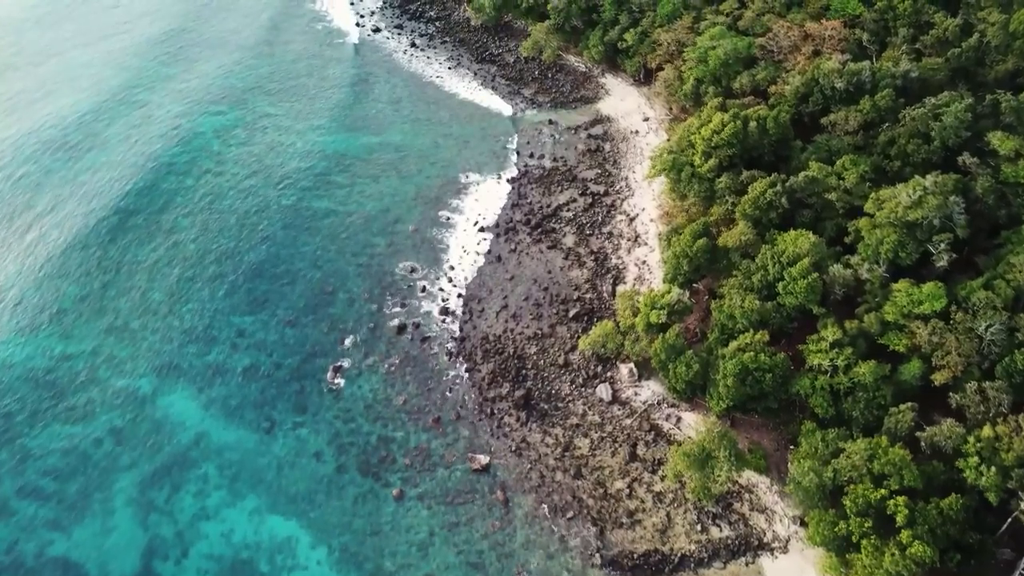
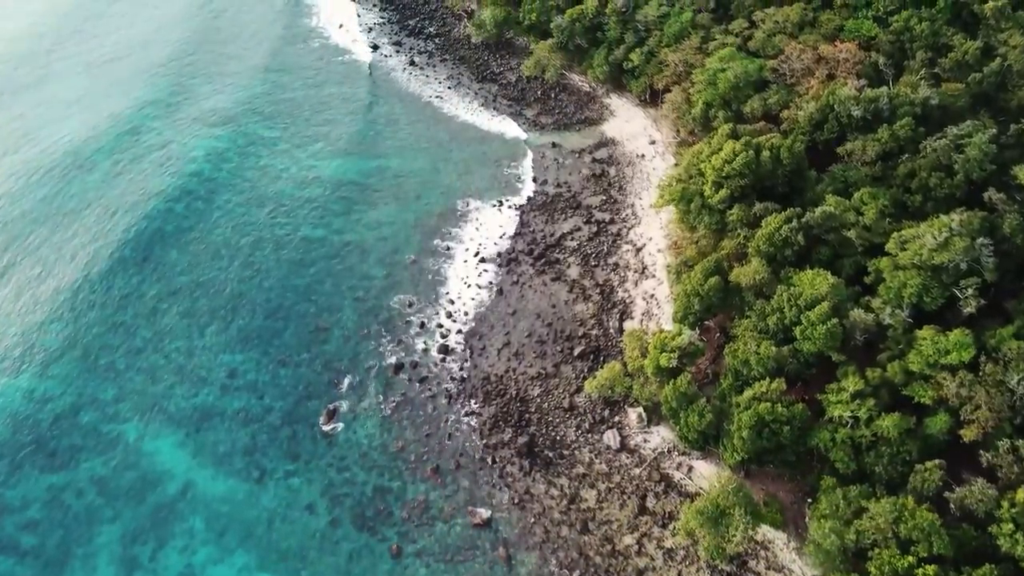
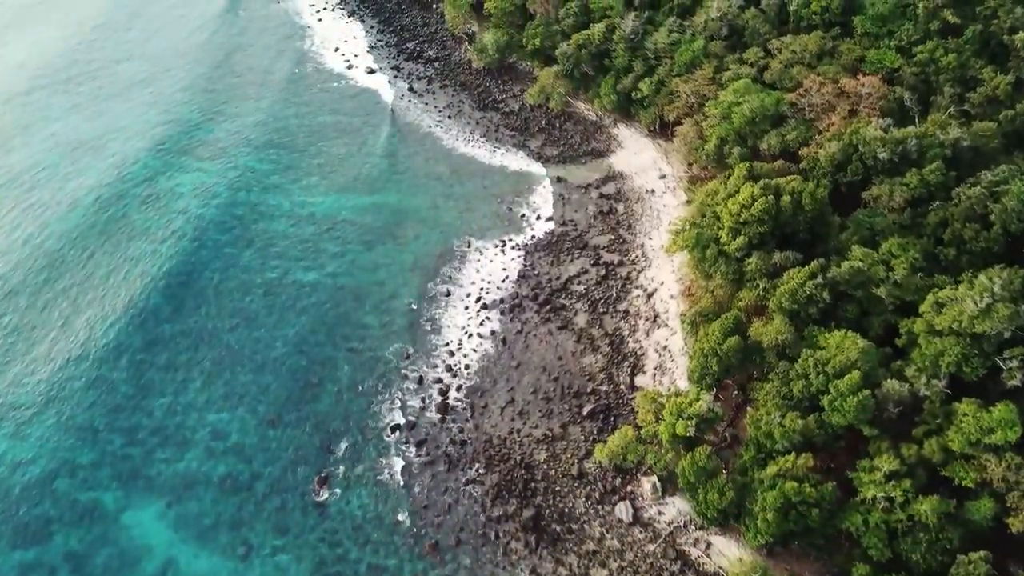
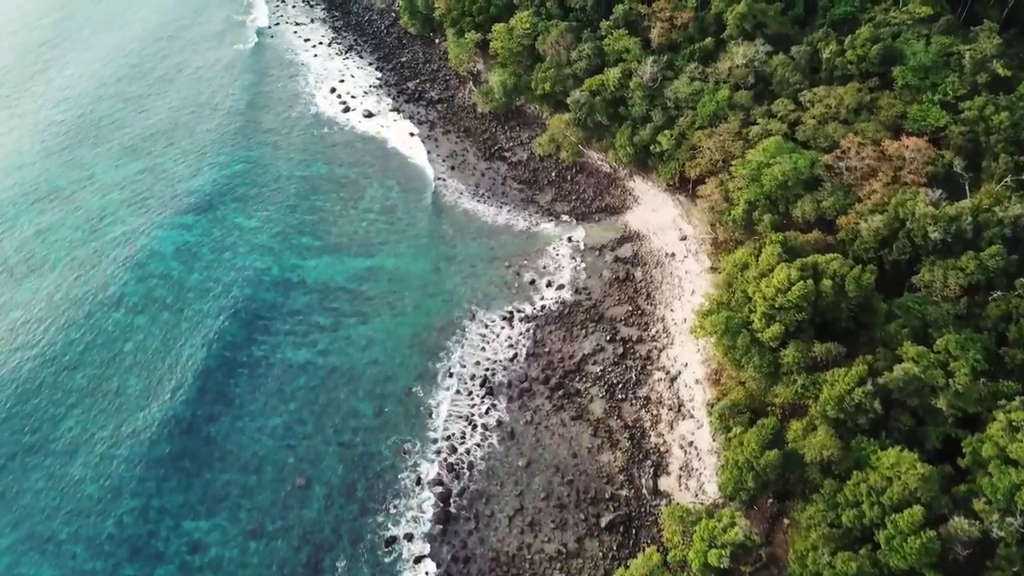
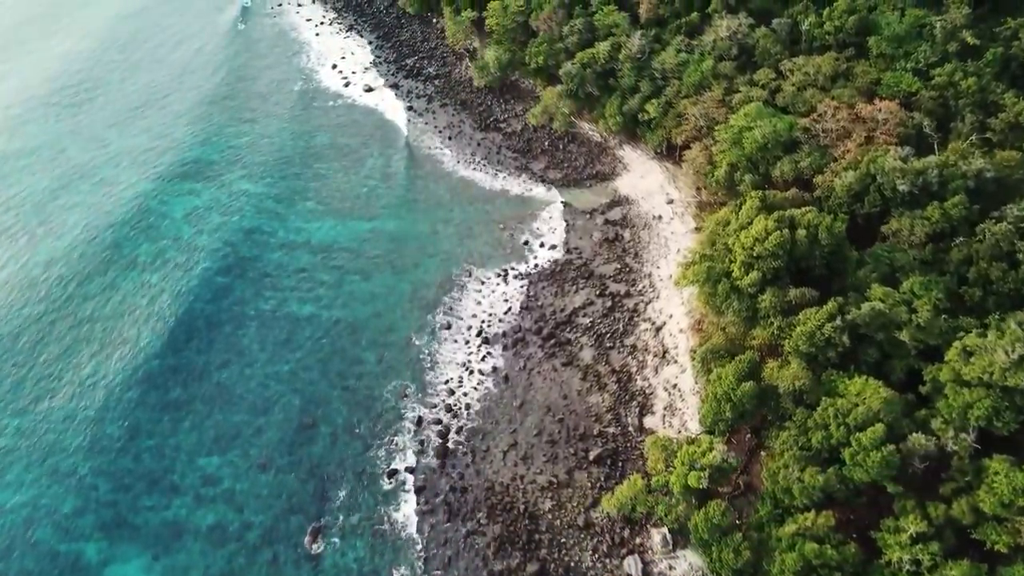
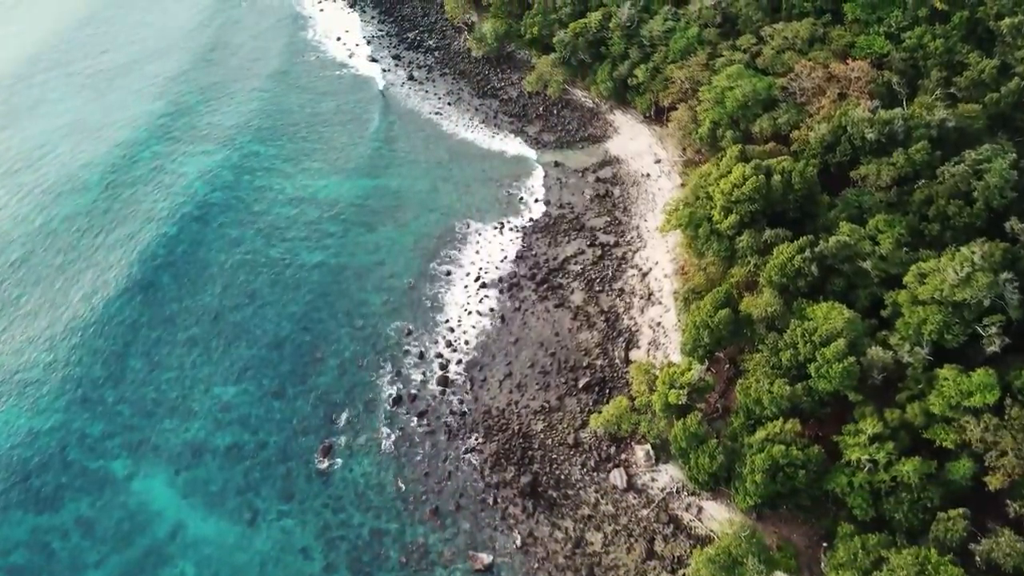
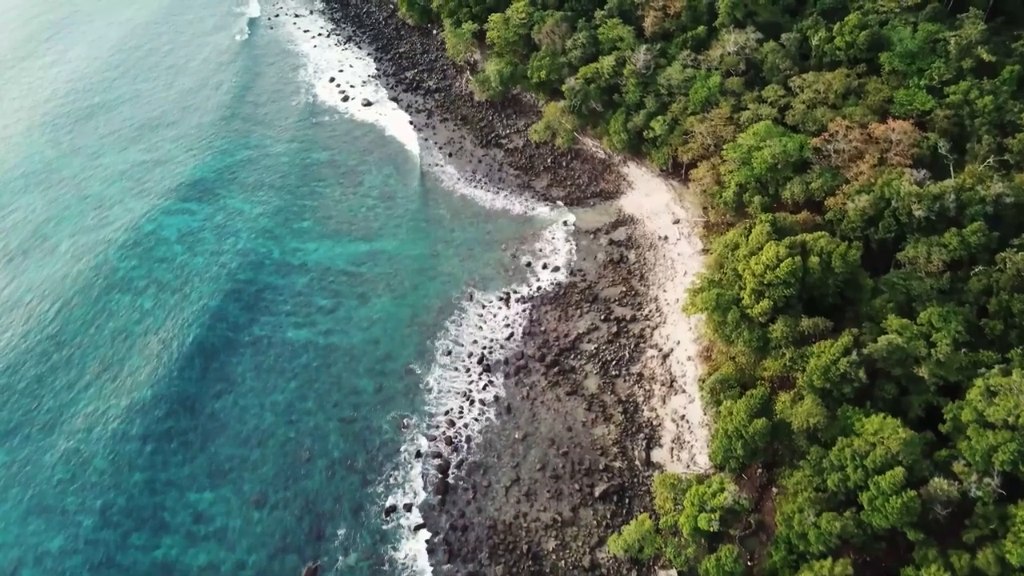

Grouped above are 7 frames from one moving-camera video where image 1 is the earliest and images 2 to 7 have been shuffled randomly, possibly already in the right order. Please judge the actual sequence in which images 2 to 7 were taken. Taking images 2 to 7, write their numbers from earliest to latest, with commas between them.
2, 6, 3, 5, 7, 4
